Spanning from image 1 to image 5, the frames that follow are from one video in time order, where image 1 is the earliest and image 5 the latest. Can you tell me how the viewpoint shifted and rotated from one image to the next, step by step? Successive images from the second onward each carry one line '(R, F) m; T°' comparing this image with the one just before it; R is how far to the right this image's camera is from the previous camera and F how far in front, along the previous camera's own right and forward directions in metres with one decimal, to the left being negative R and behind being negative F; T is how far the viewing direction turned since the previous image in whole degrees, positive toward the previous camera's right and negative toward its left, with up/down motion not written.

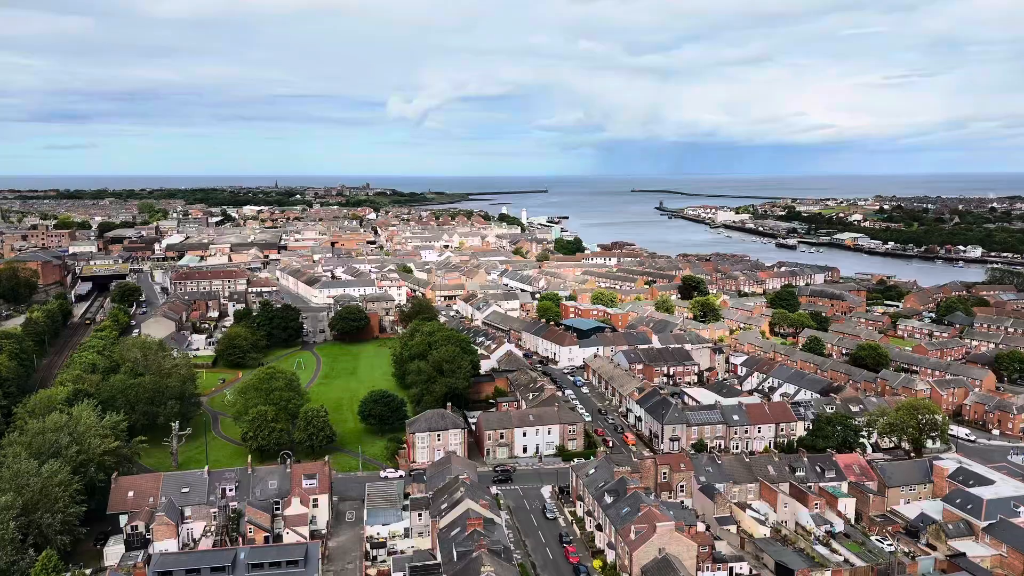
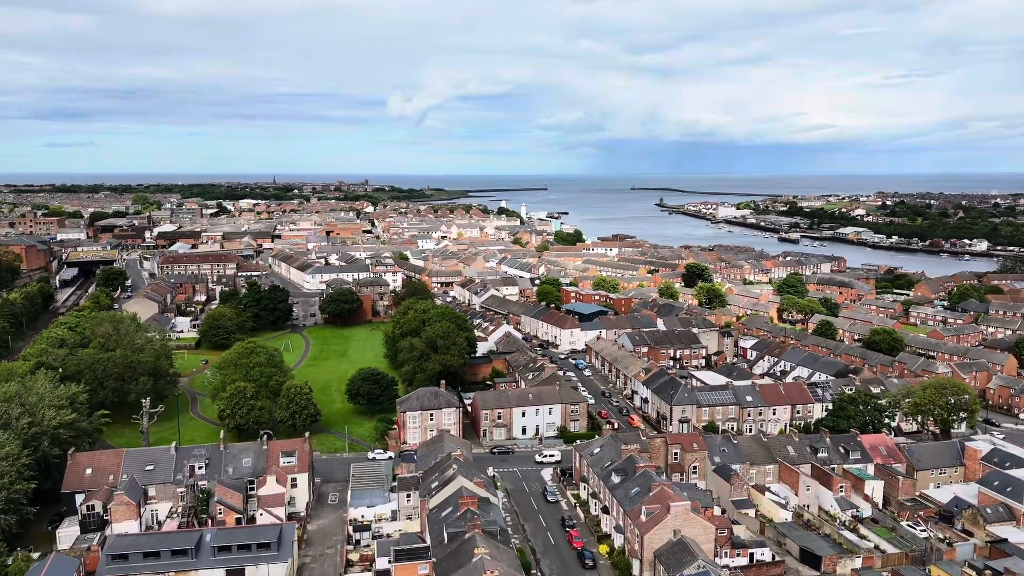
(+0.1, +3.8) m; 0°
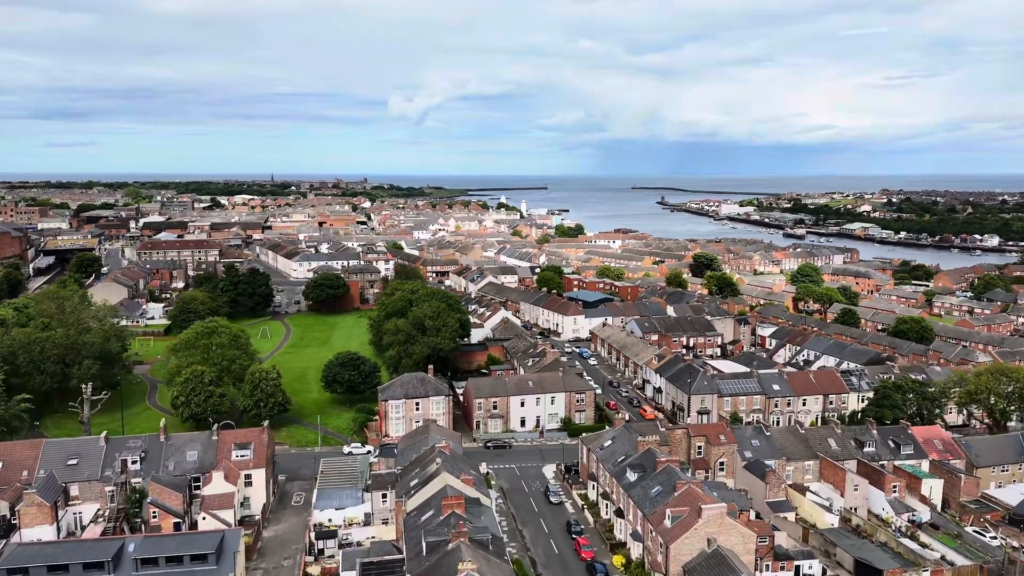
(+0.2, +6.3) m; 0°
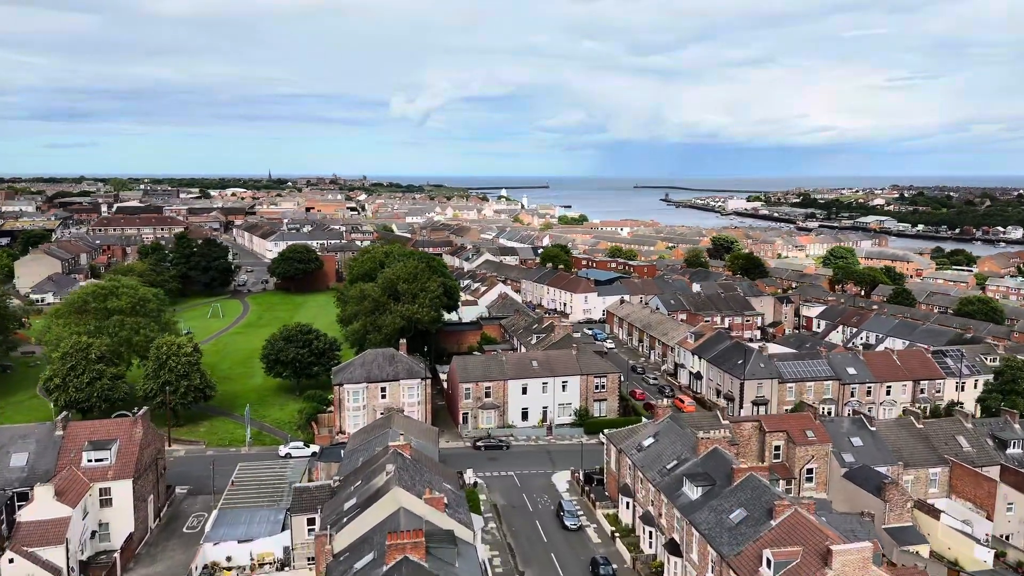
(+0.1, +11.3) m; 0°
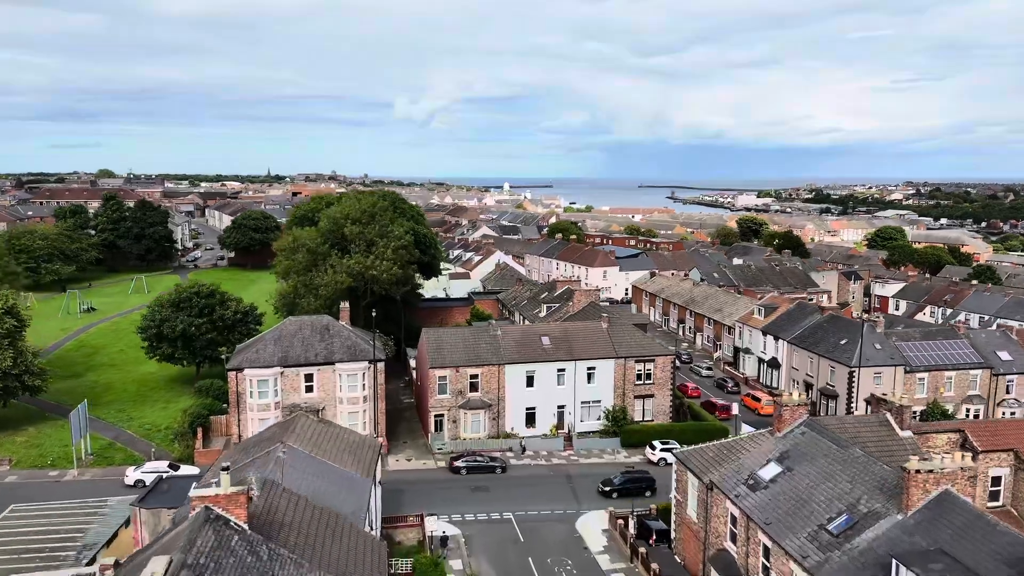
(+0.1, +12.1) m; 0°
